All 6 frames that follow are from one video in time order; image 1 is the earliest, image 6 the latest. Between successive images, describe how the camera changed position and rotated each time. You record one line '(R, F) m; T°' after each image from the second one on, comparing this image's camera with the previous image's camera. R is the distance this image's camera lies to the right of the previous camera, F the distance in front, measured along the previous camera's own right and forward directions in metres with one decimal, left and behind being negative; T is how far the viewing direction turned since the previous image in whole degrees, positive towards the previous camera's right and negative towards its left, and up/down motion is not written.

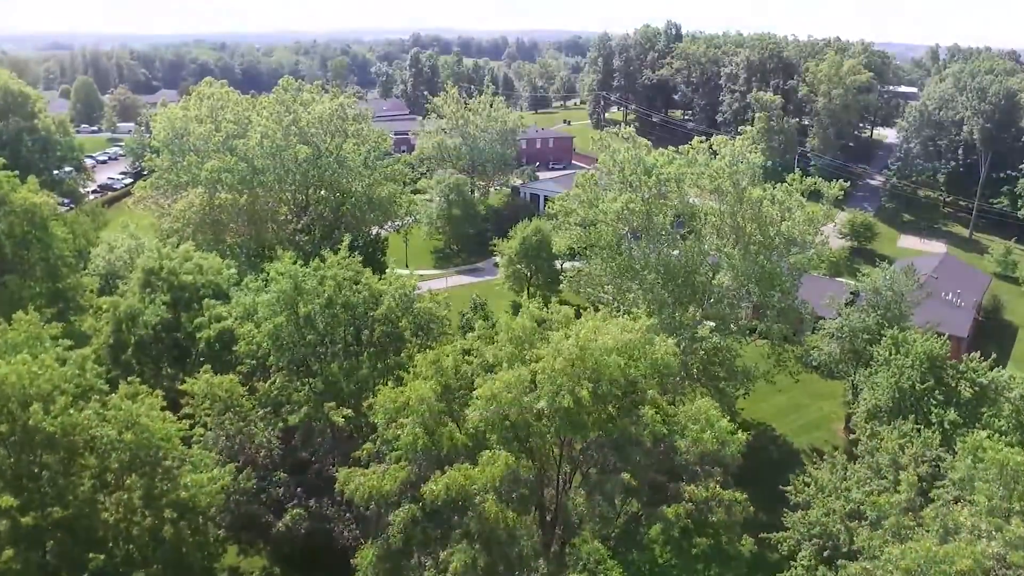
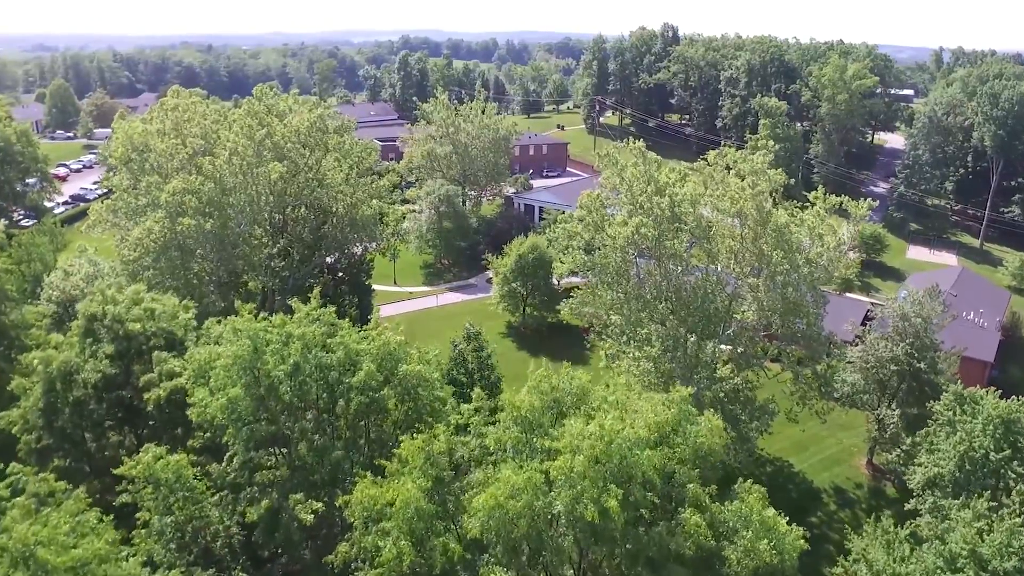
(-0.2, +2.7) m; +1°
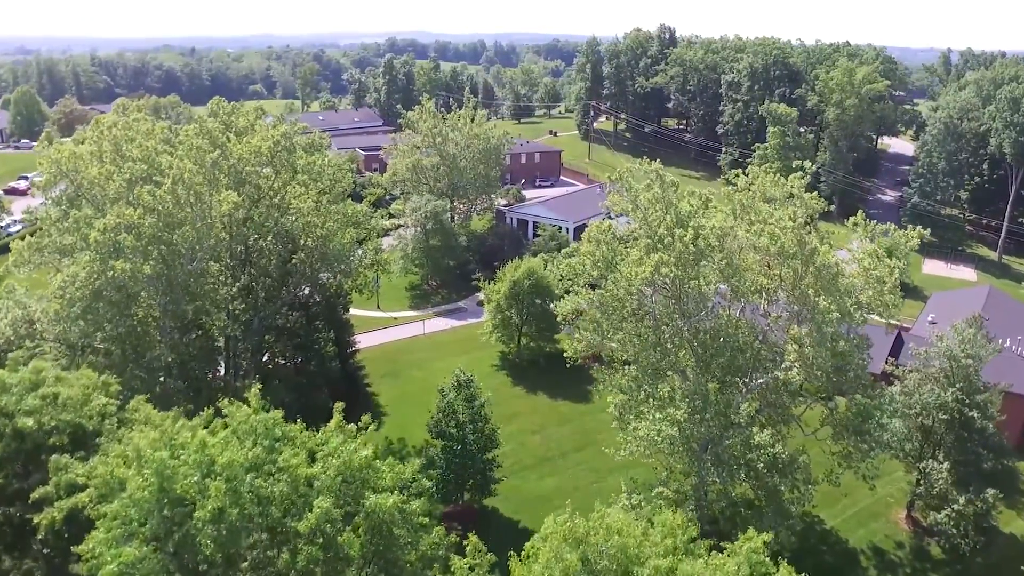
(-0.2, +3.7) m; +1°
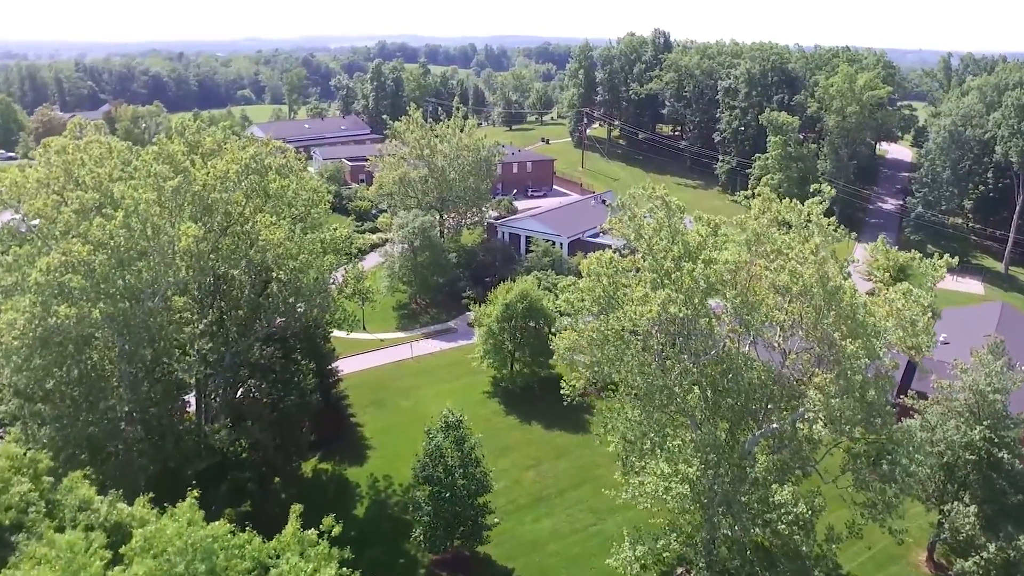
(0.0, +2.0) m; +1°
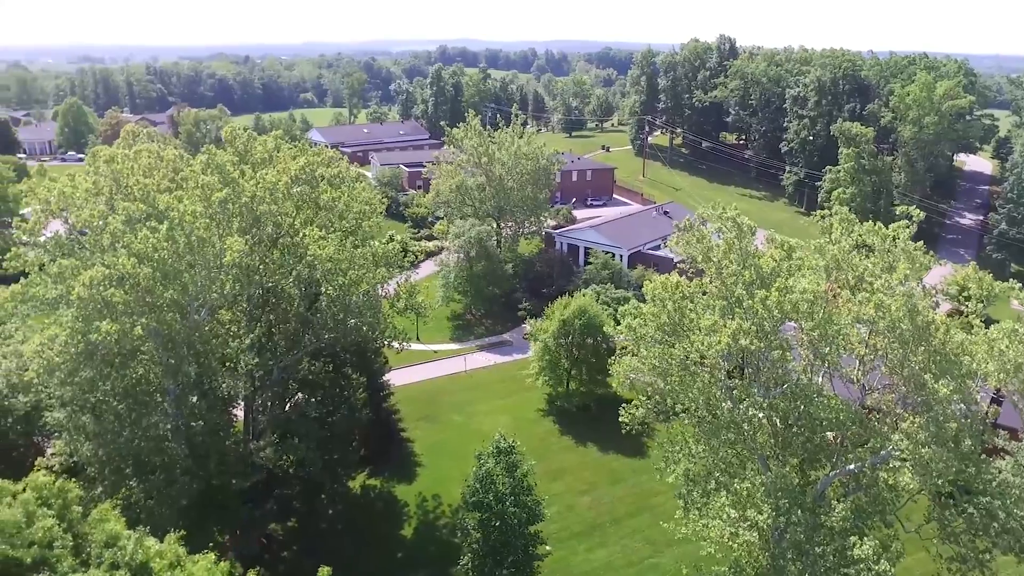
(-0.1, +1.1) m; -4°
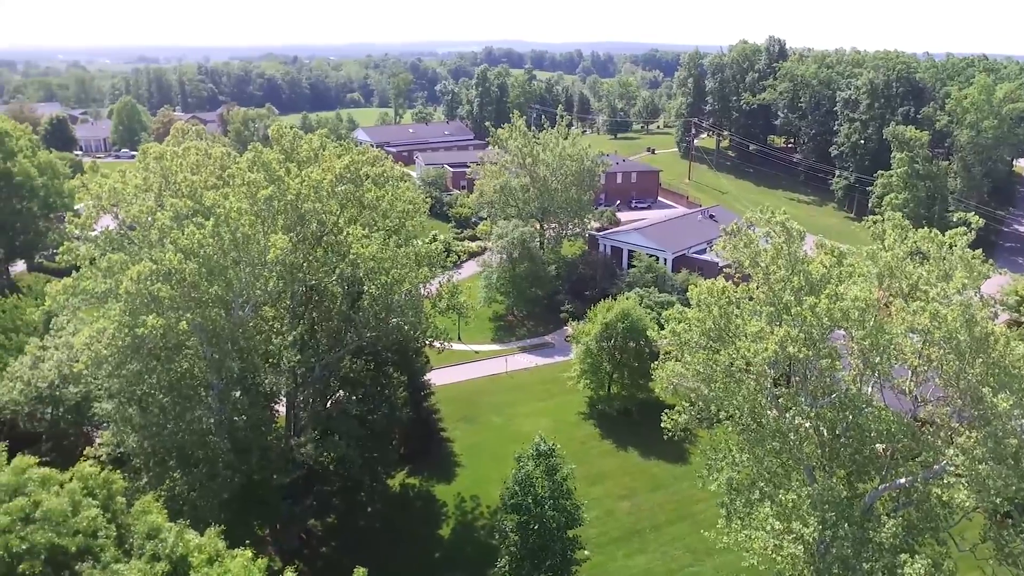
(0.0, +0.2) m; -3°
